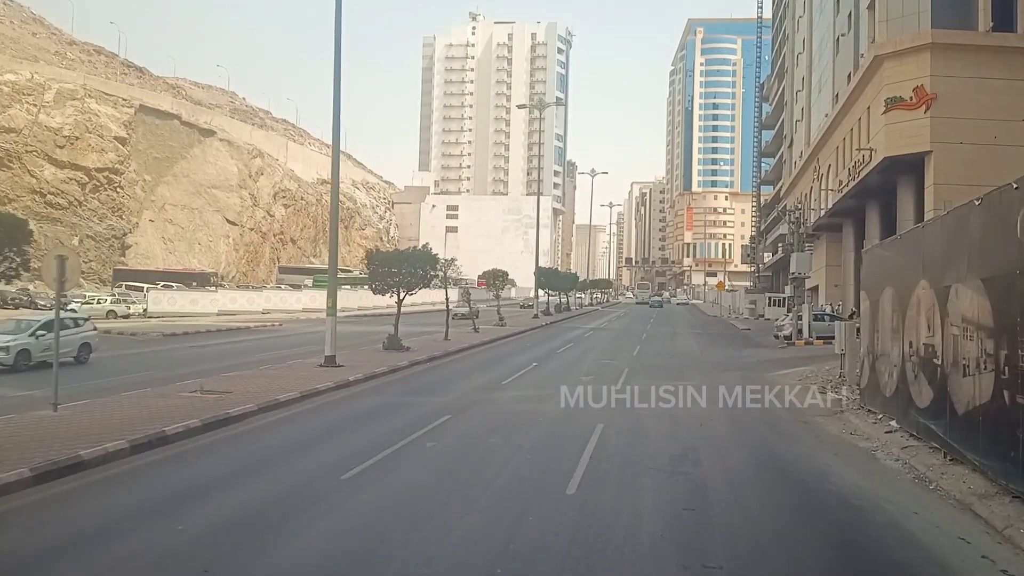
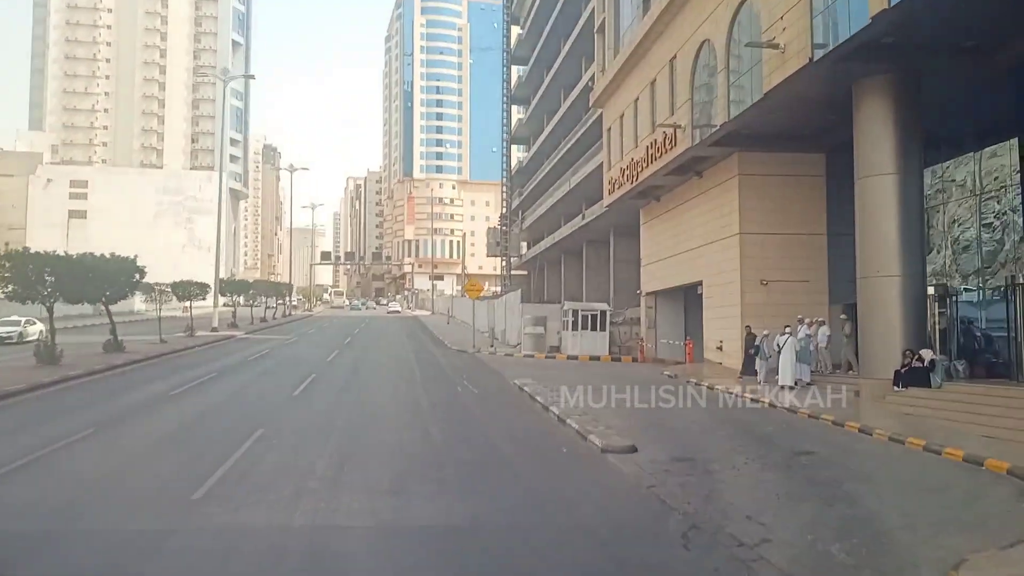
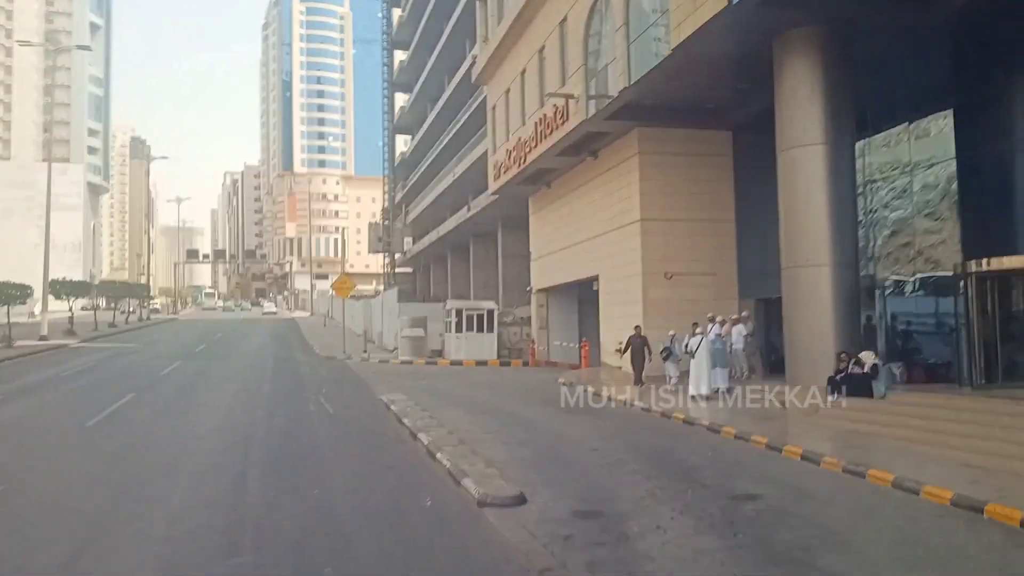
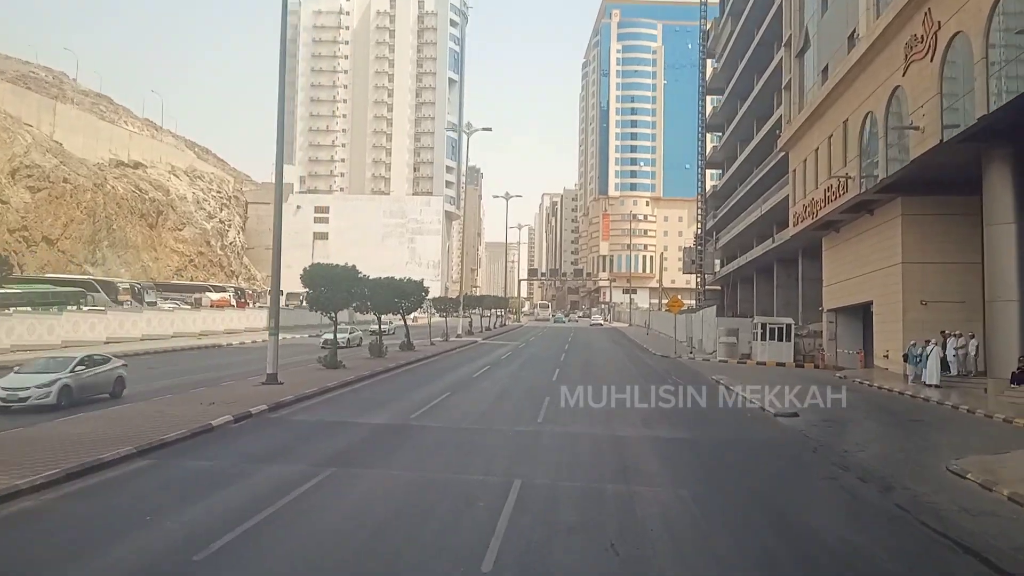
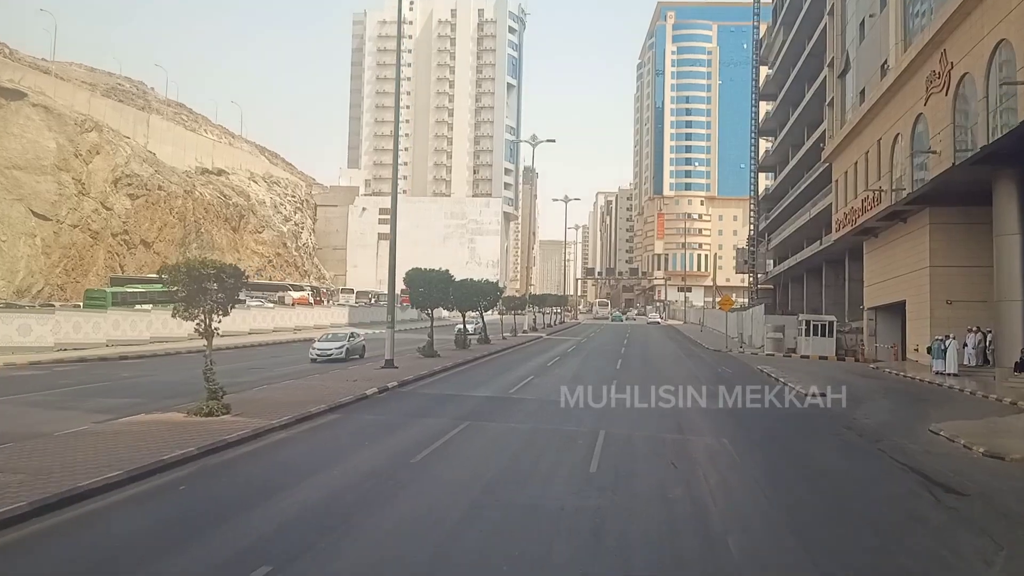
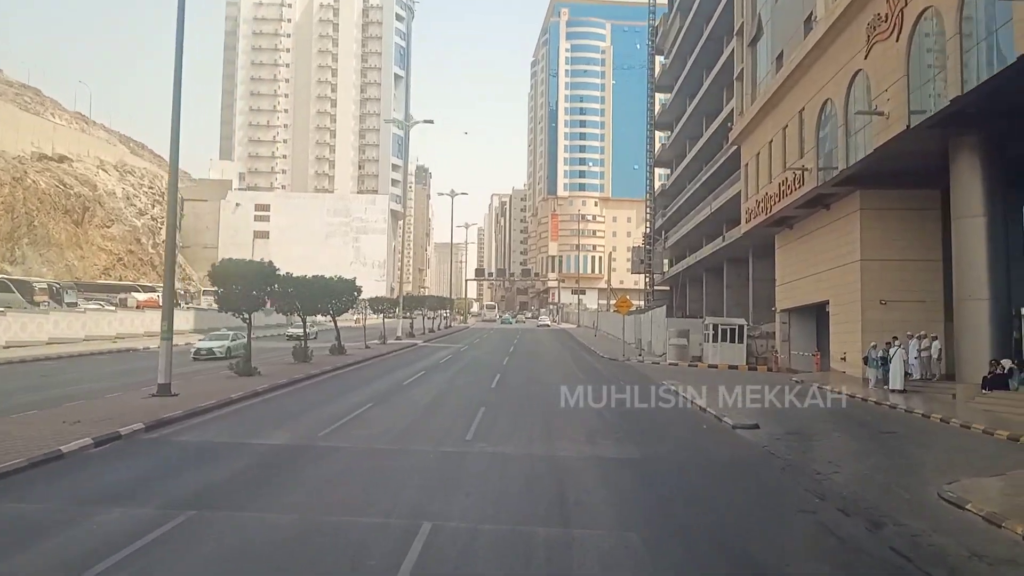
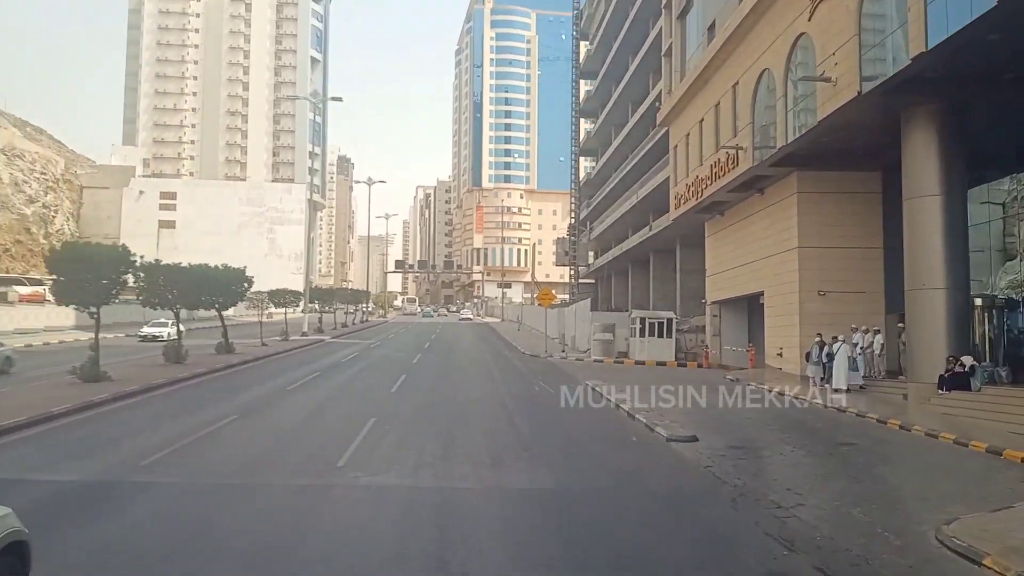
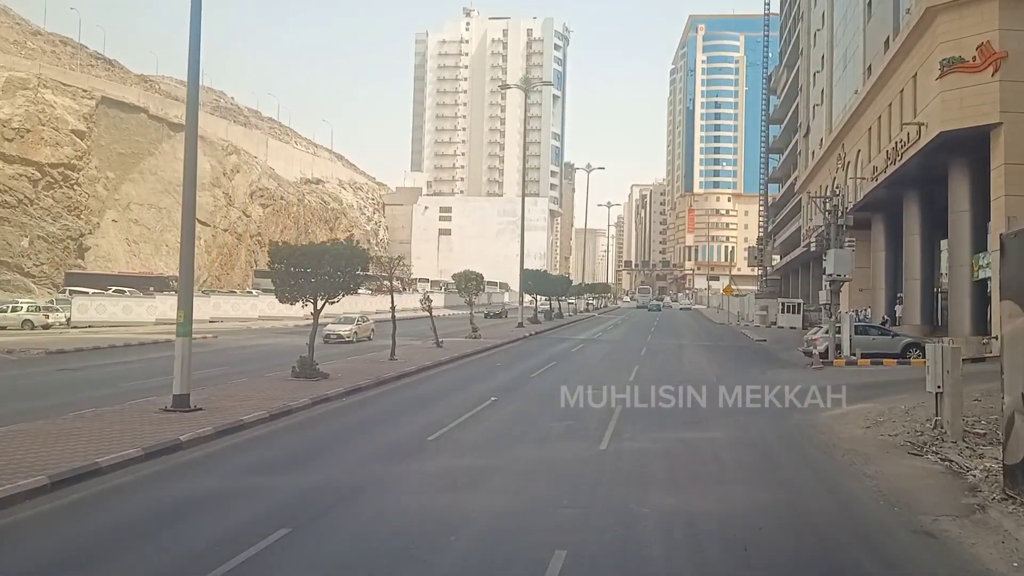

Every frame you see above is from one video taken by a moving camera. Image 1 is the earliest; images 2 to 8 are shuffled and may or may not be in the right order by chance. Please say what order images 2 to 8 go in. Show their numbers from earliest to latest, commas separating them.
8, 5, 4, 6, 7, 2, 3
